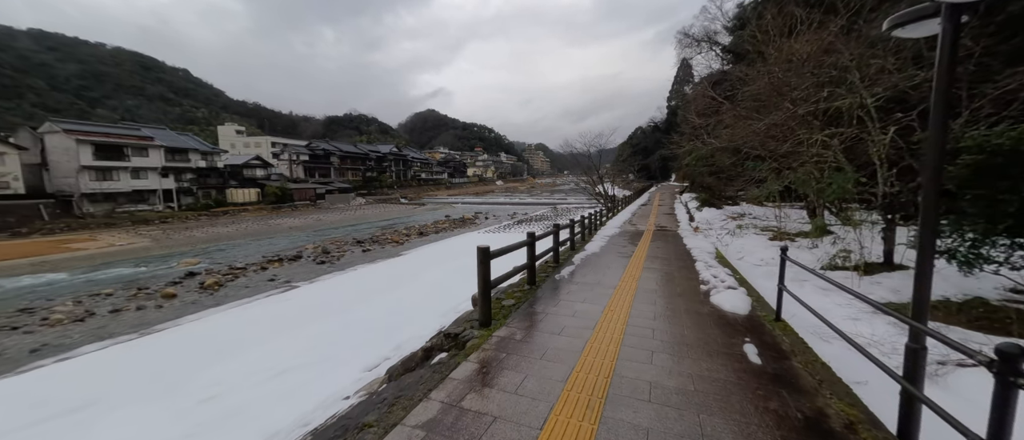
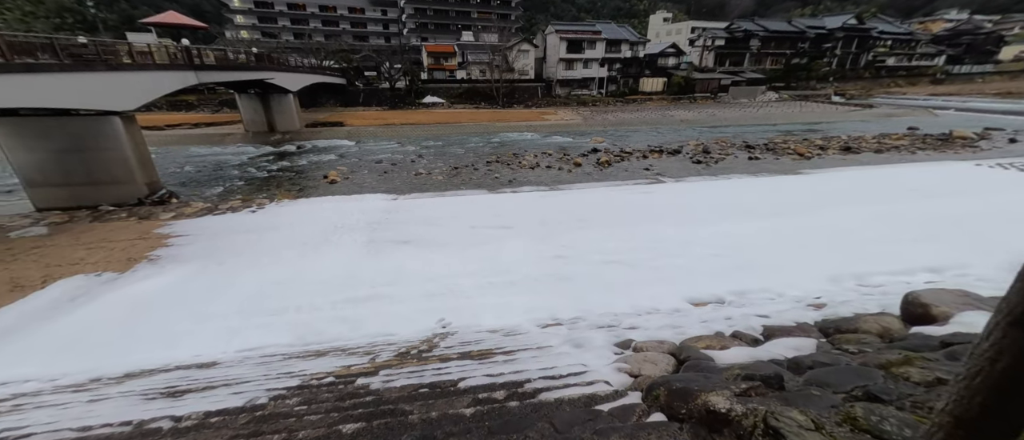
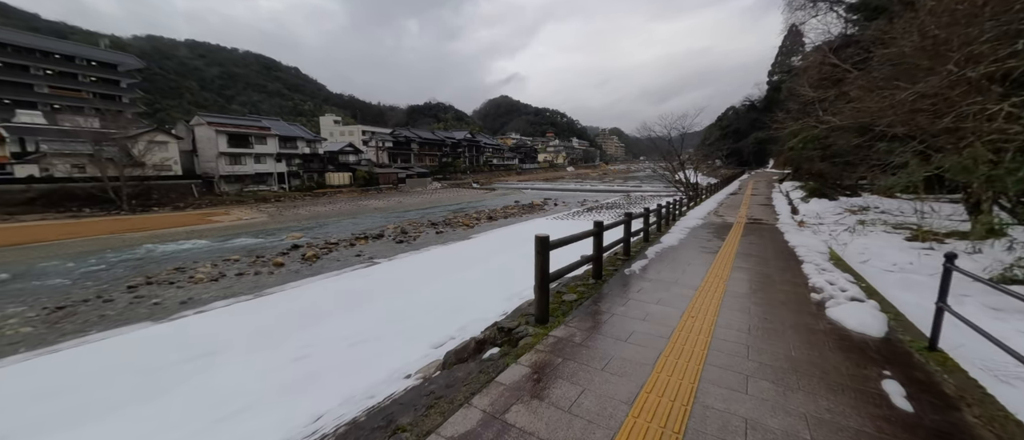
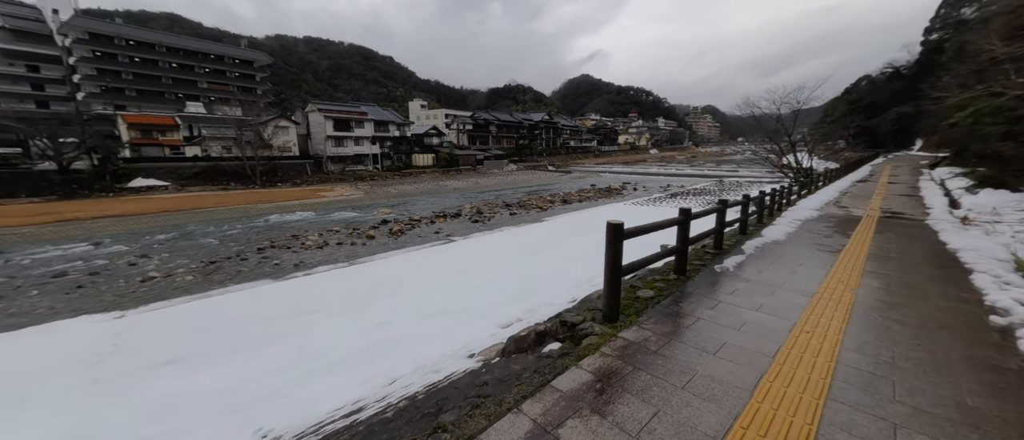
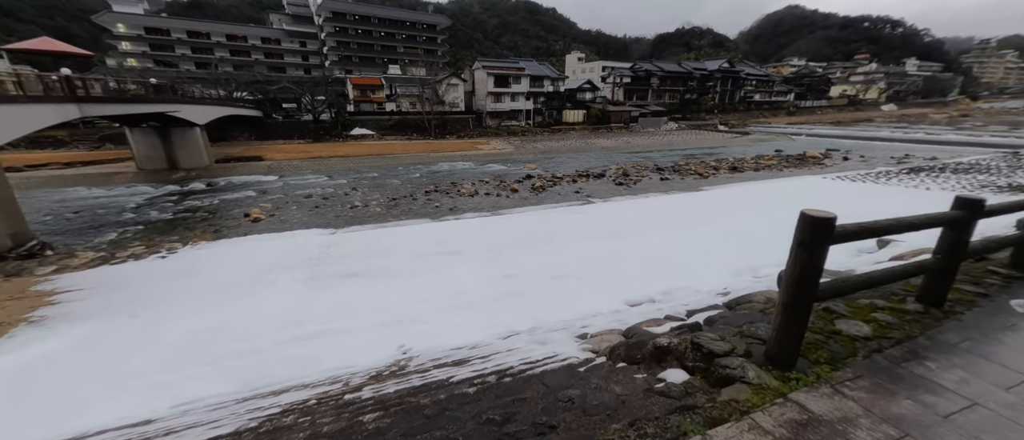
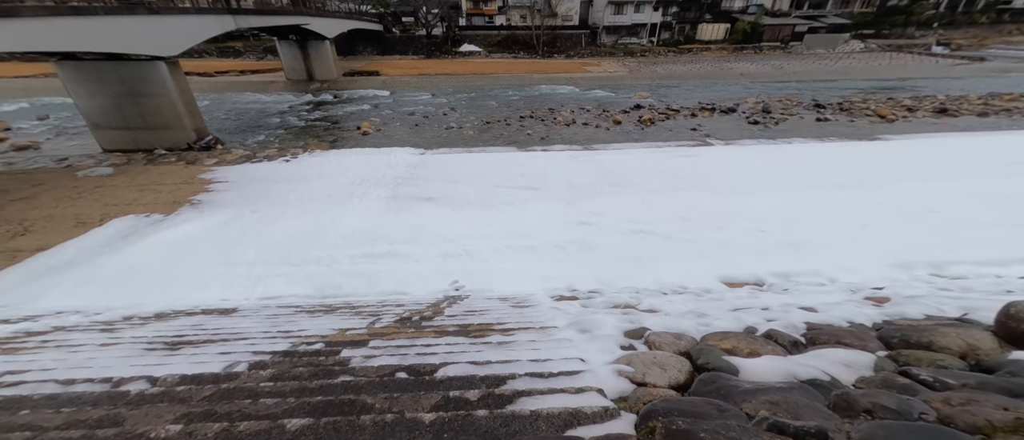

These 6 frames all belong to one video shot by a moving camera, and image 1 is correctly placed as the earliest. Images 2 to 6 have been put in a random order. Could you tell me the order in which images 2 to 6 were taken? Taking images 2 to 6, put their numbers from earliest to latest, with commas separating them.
3, 4, 5, 2, 6
